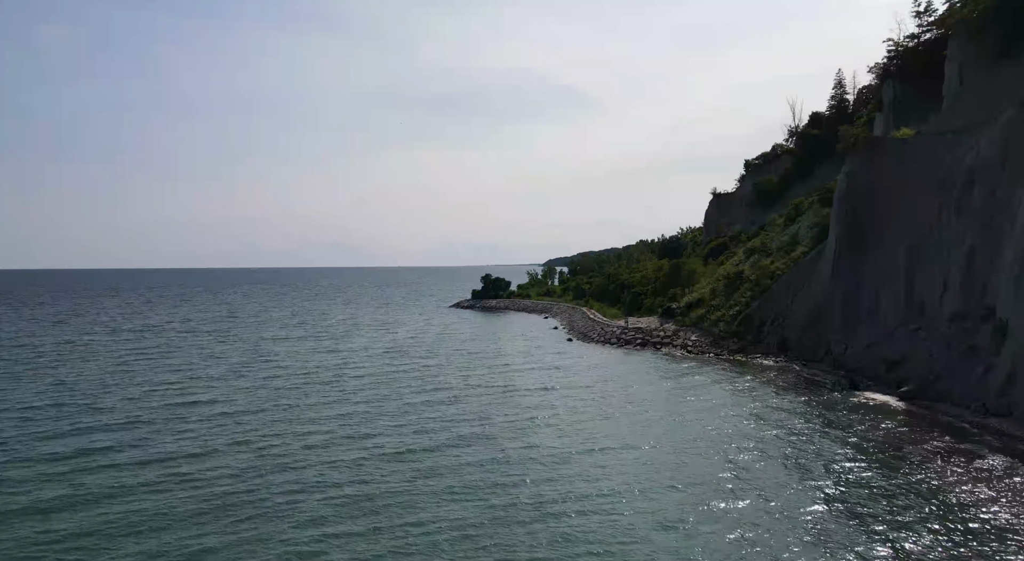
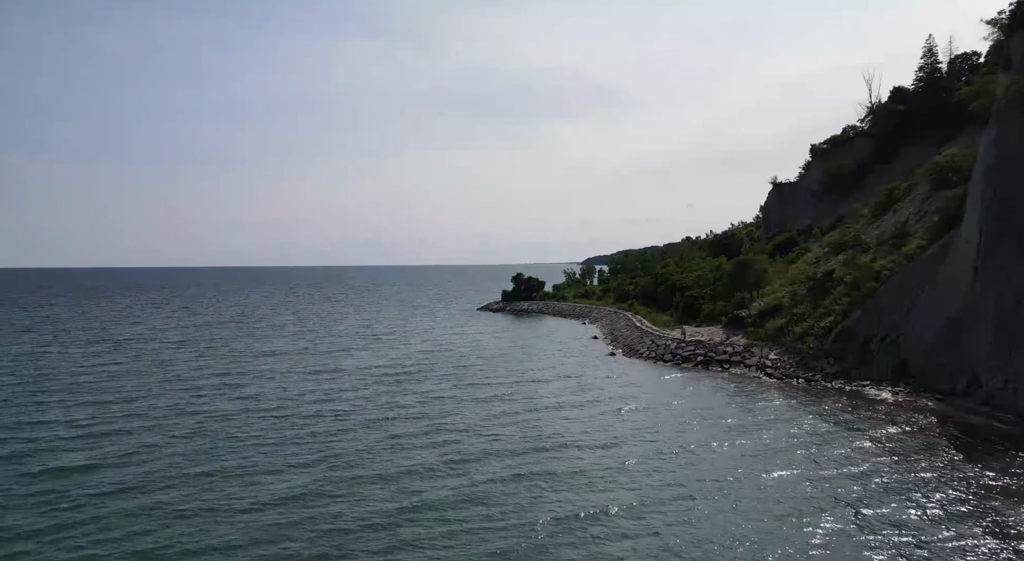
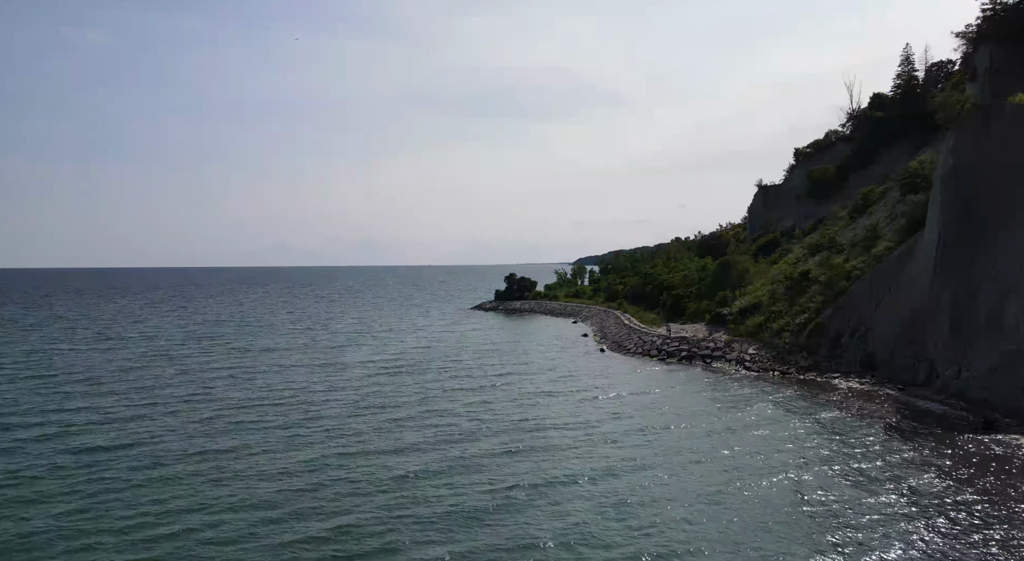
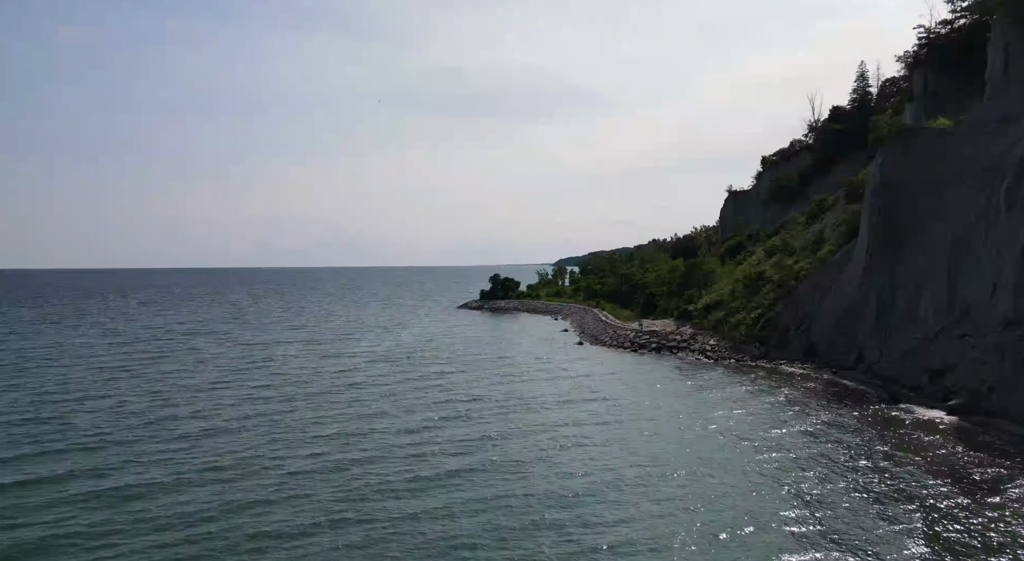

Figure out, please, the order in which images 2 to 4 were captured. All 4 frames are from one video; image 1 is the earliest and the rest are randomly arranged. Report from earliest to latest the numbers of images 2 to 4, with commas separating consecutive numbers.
4, 3, 2
